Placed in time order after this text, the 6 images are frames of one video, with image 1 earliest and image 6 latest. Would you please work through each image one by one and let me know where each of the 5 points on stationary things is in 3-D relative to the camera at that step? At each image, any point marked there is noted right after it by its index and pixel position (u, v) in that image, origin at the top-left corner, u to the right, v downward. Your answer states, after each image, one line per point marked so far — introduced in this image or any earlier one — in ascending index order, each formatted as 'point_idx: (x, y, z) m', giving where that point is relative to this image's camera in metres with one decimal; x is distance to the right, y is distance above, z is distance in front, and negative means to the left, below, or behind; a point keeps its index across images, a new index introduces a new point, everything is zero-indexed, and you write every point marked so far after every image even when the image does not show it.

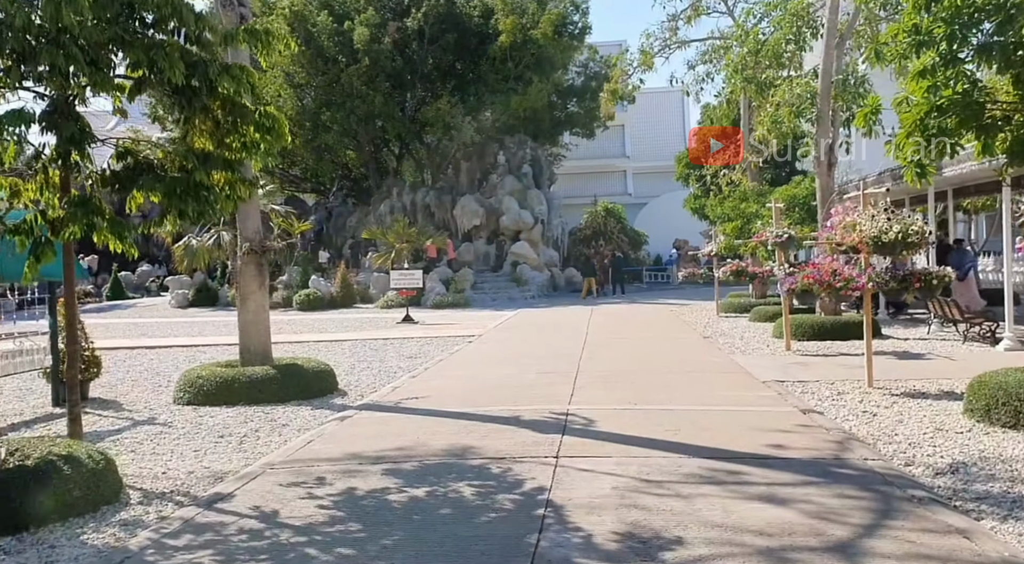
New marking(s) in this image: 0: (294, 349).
0: (-4.0, -1.3, +16.0) m
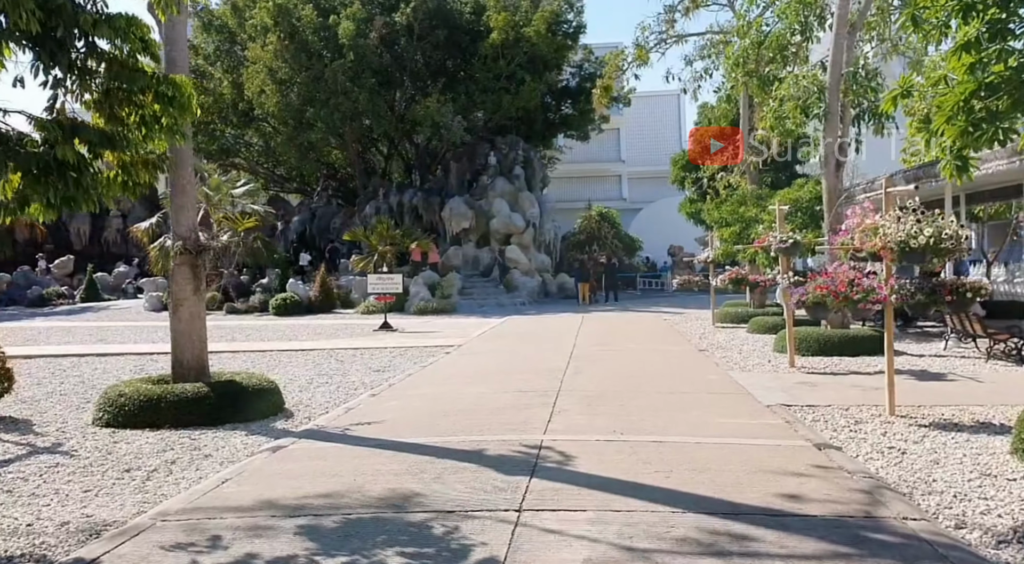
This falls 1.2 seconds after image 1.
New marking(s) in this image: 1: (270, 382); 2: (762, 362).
0: (-4.3, -1.3, +14.7) m
1: (-2.7, -1.1, +9.5) m
2: (+3.7, -1.2, +13.0) m
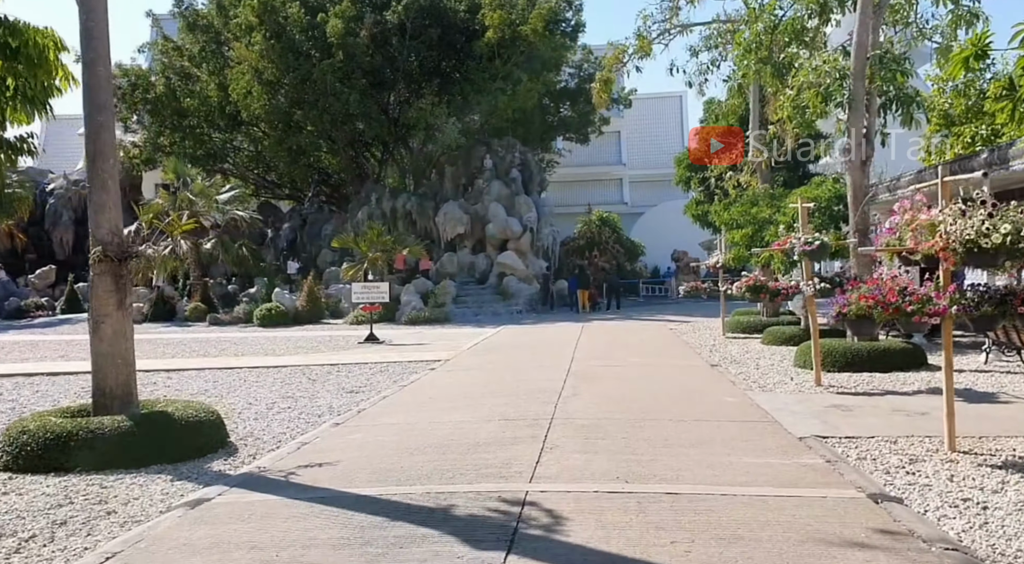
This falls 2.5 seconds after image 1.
0: (-4.5, -1.5, +13.3) m
1: (-2.8, -1.2, +8.1) m
2: (+3.6, -1.3, +11.5) m
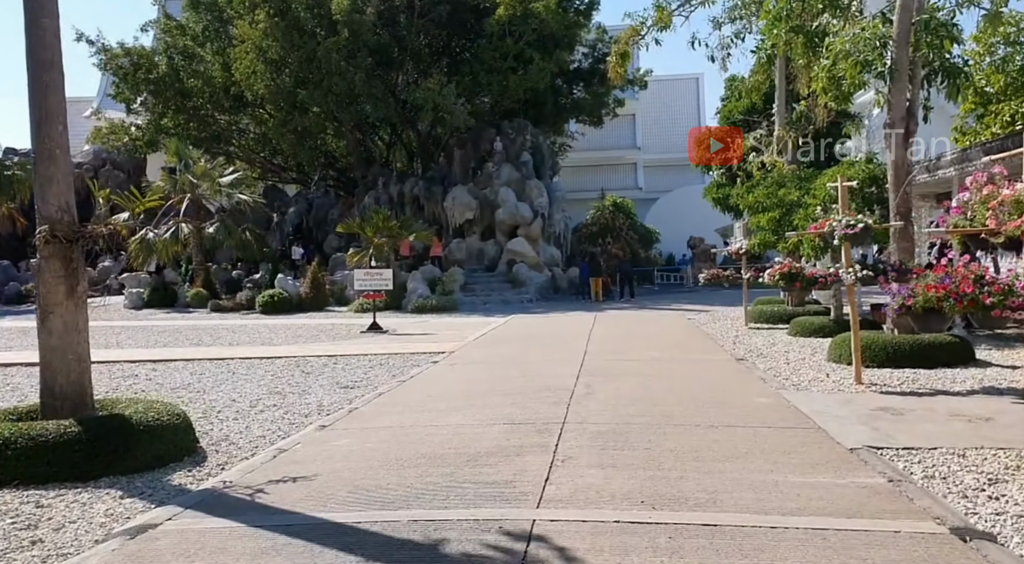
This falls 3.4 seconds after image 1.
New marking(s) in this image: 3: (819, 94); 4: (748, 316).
0: (-4.4, -1.3, +12.3) m
1: (-2.7, -1.1, +7.2) m
2: (+3.7, -1.1, +10.5) m
3: (+4.8, +2.9, +13.6) m
4: (+4.8, -0.7, +17.7) m
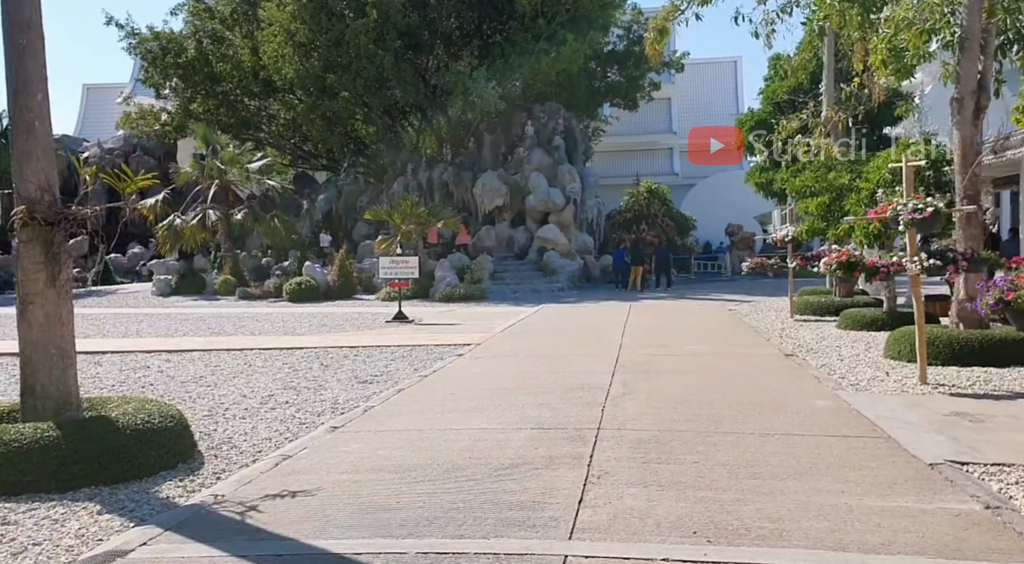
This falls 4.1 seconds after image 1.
0: (-3.9, -1.1, +11.7) m
1: (-2.5, -1.0, +6.5) m
2: (+4.0, -1.0, +9.6) m
3: (+5.3, +3.1, +12.6) m
4: (+5.4, -0.5, +16.7) m
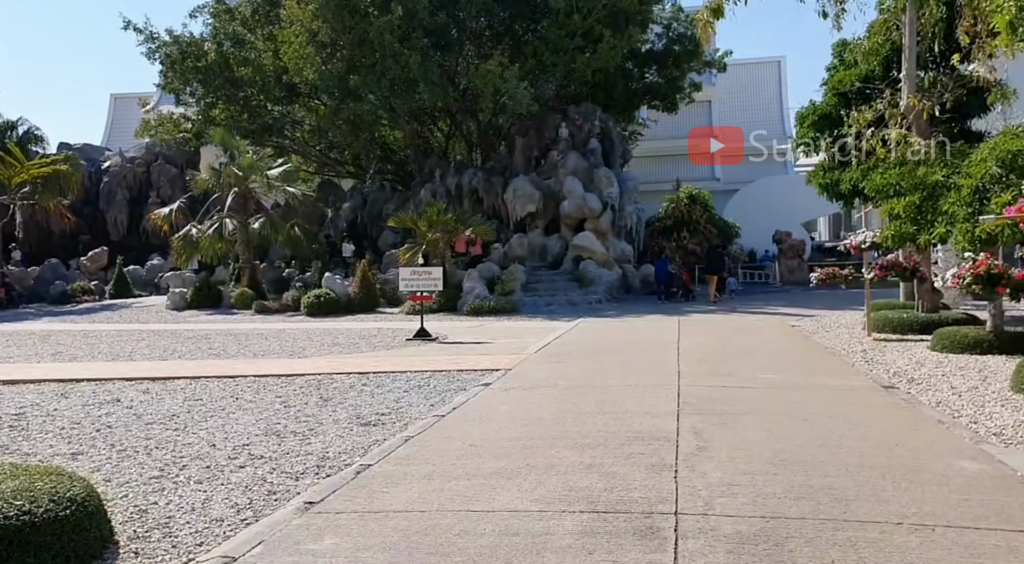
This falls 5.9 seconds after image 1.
0: (-3.5, -1.3, +9.9) m
1: (-2.3, -1.1, +4.6) m
2: (+4.3, -1.2, +7.5) m
3: (+5.7, +2.9, +10.5) m
4: (+6.0, -0.7, +14.6) m
